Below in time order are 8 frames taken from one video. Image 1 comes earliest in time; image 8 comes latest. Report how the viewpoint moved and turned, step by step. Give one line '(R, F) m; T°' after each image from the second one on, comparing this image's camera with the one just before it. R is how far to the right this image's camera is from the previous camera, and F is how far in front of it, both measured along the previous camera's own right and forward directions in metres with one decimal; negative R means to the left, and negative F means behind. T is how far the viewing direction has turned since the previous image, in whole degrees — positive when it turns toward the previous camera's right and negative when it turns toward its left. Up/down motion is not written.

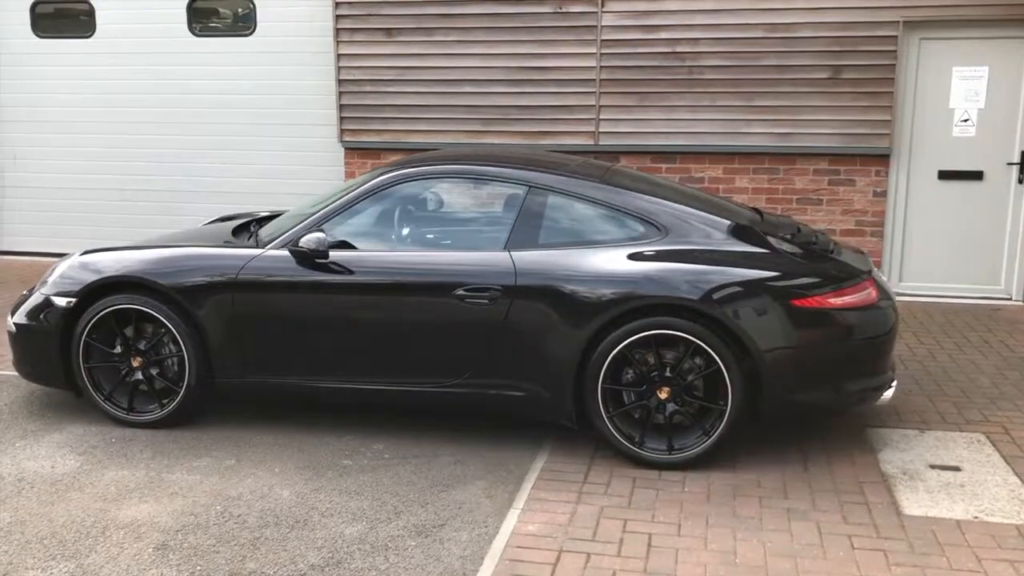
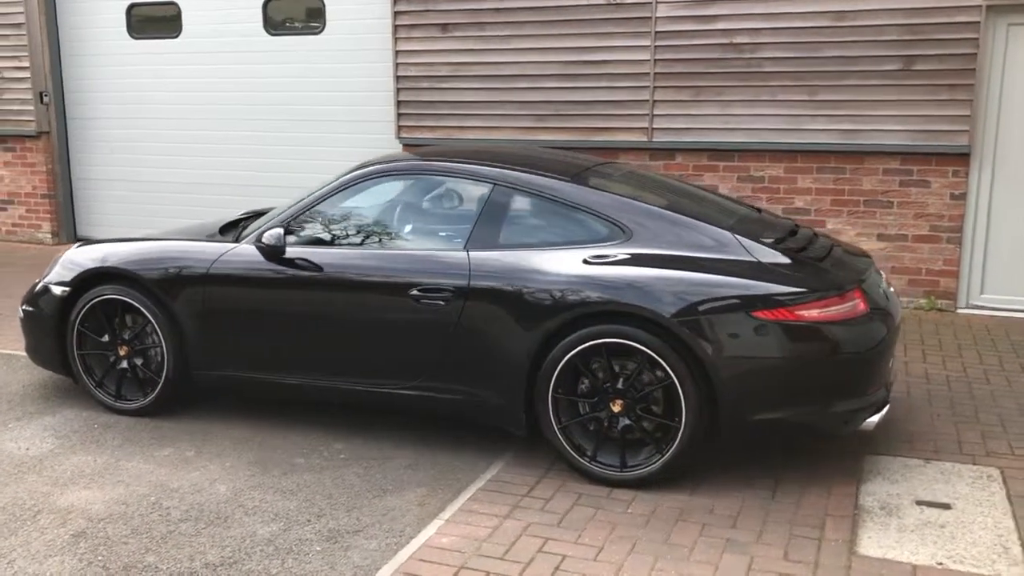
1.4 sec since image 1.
(+0.9, +0.2) m; -9°
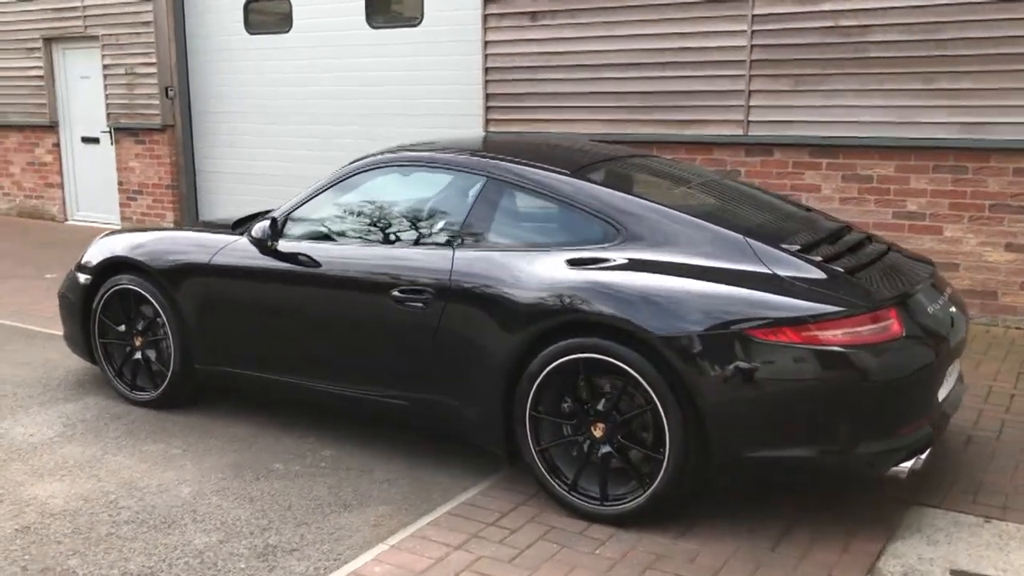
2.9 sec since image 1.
(+0.7, +0.5) m; -11°
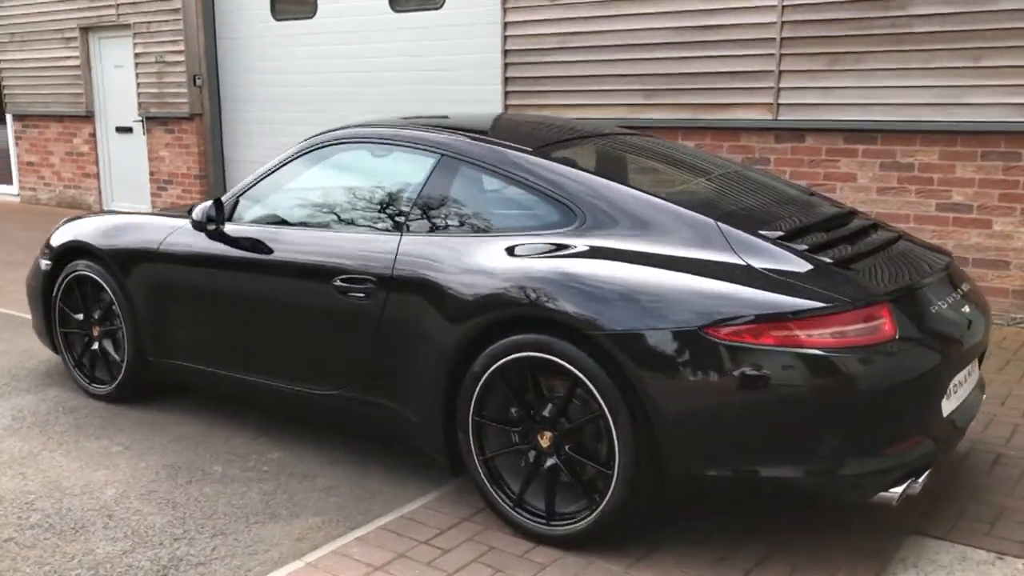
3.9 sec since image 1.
(+0.4, +0.4) m; -4°
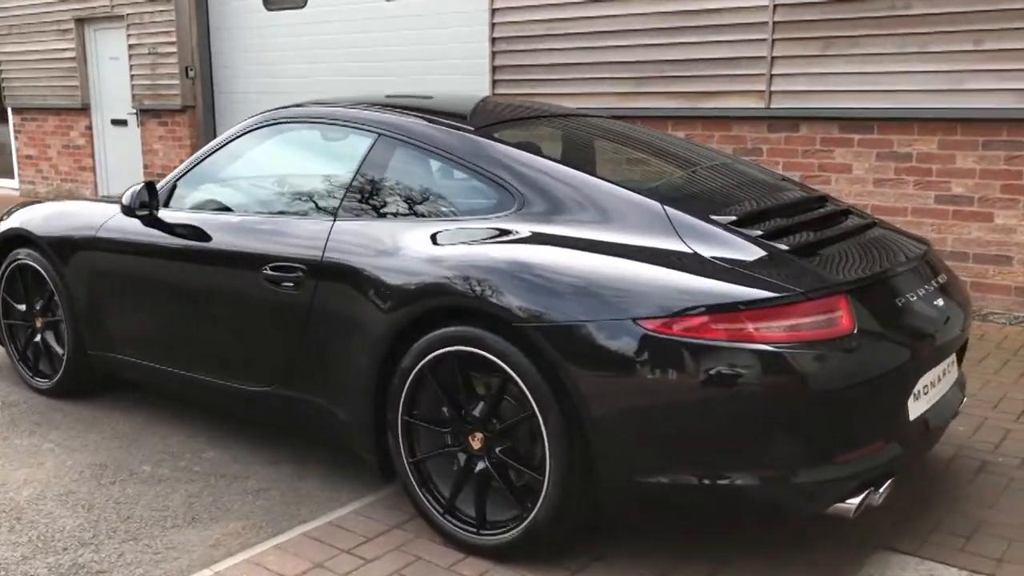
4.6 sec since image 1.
(+0.3, +0.2) m; -1°
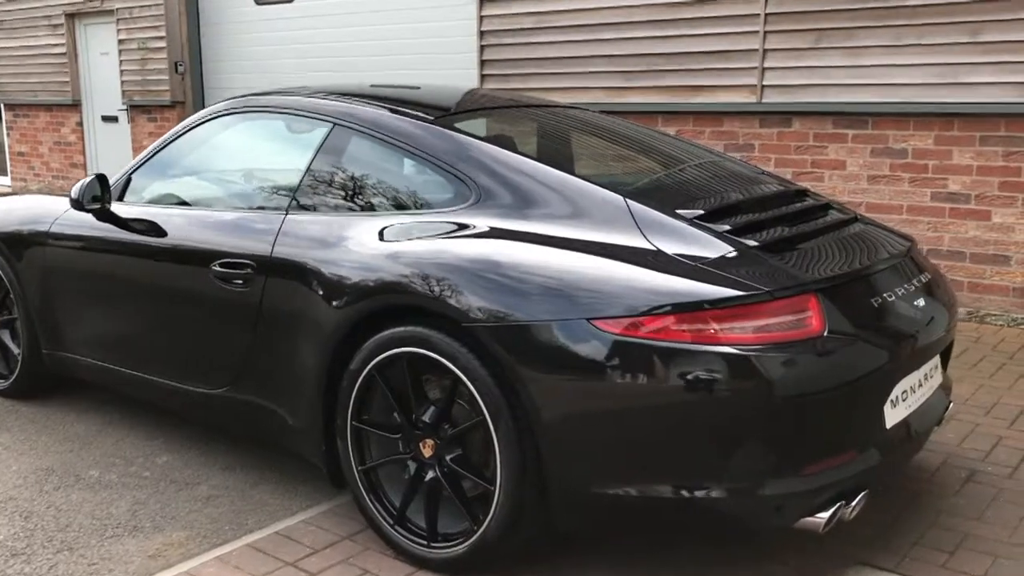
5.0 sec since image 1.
(+0.2, +0.2) m; 0°
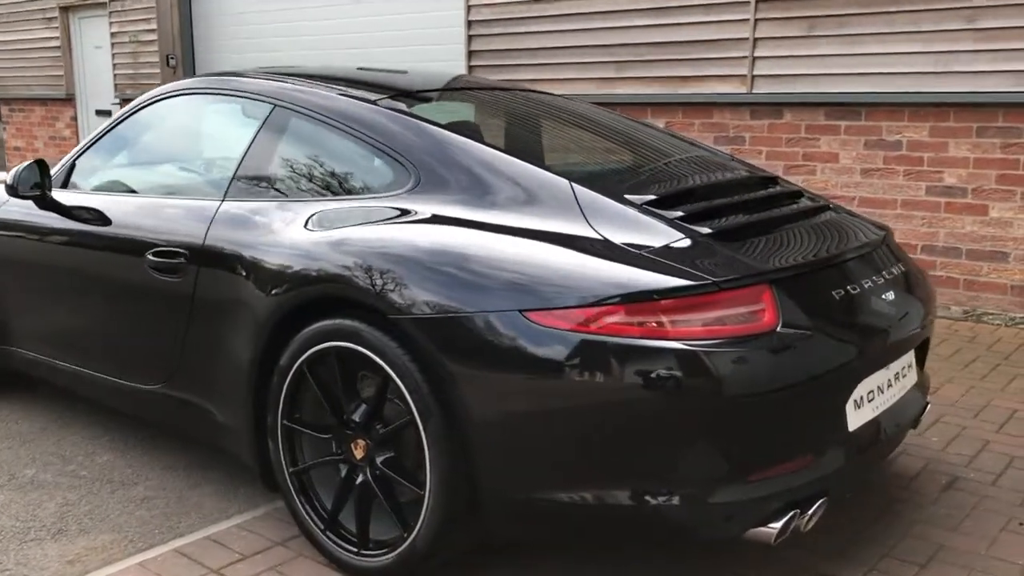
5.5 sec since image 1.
(+0.2, +0.2) m; -1°
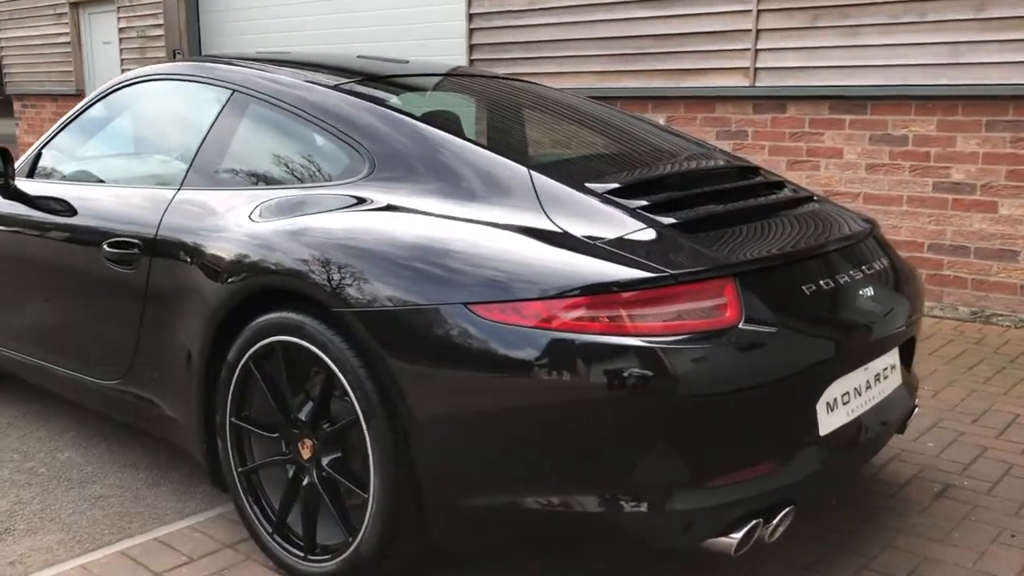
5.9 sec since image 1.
(+0.2, +0.1) m; -1°
